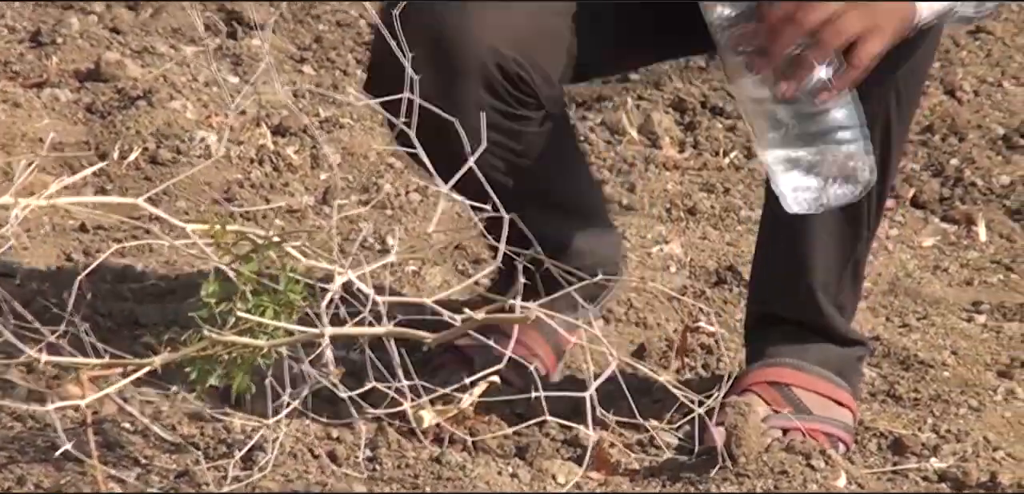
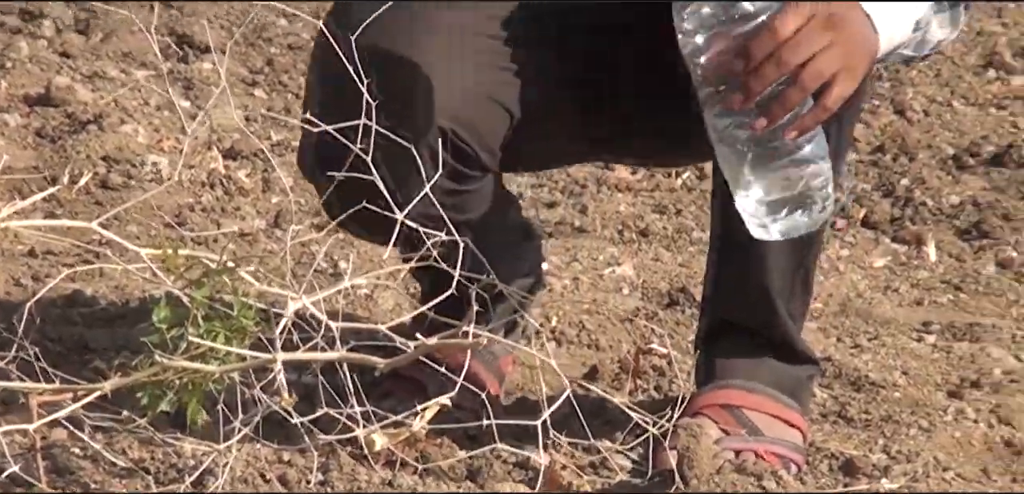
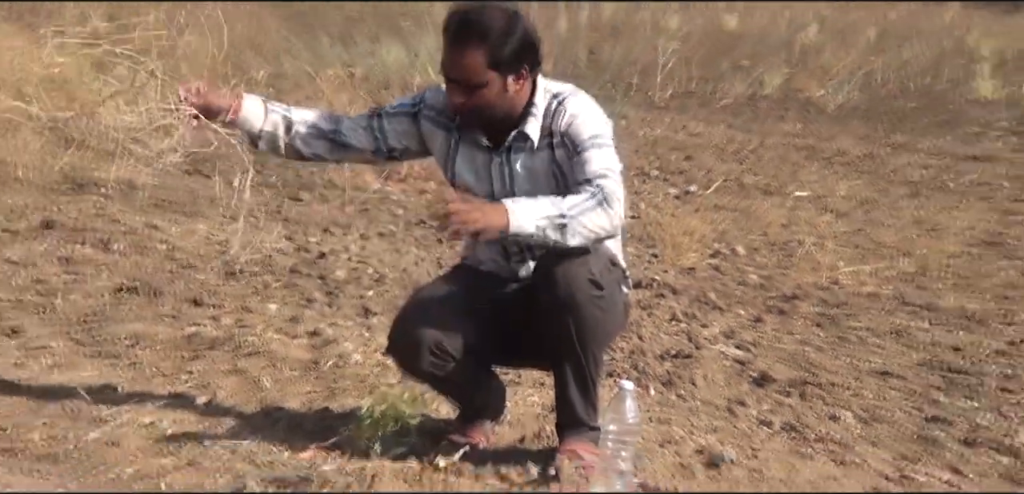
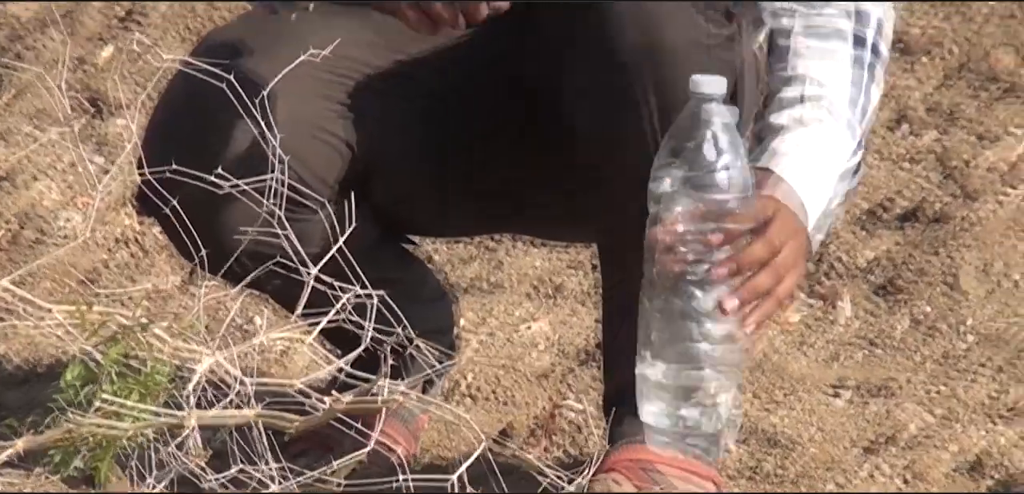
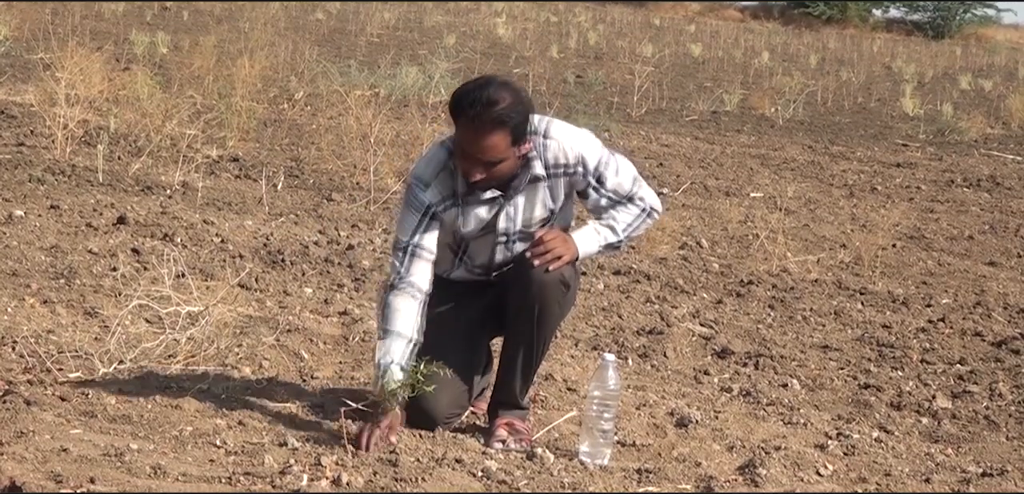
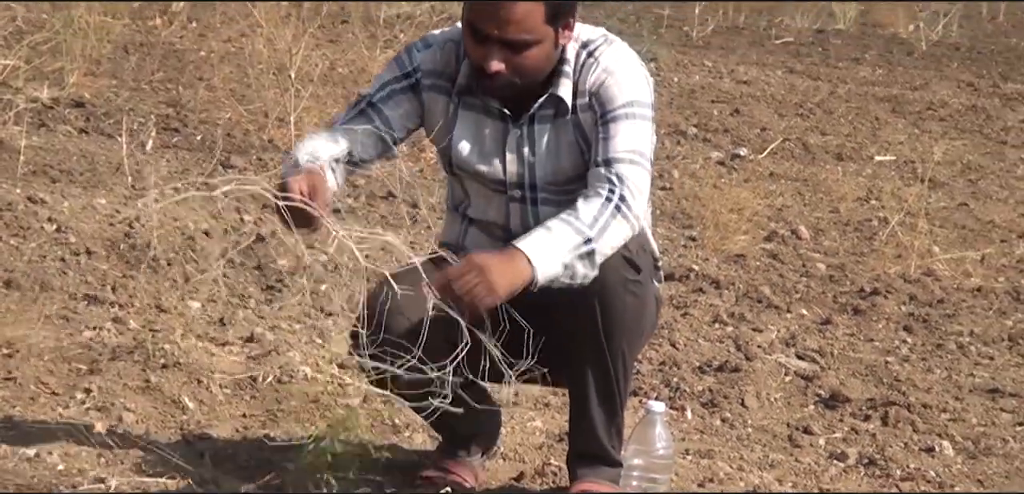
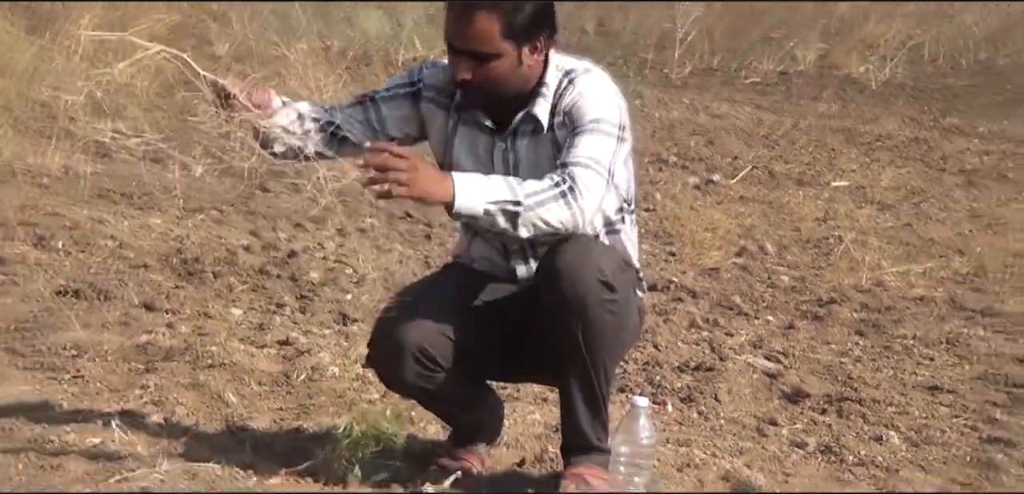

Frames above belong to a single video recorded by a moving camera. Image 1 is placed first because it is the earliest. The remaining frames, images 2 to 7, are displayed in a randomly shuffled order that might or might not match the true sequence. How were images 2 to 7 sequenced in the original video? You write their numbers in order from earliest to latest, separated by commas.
2, 4, 6, 7, 3, 5
